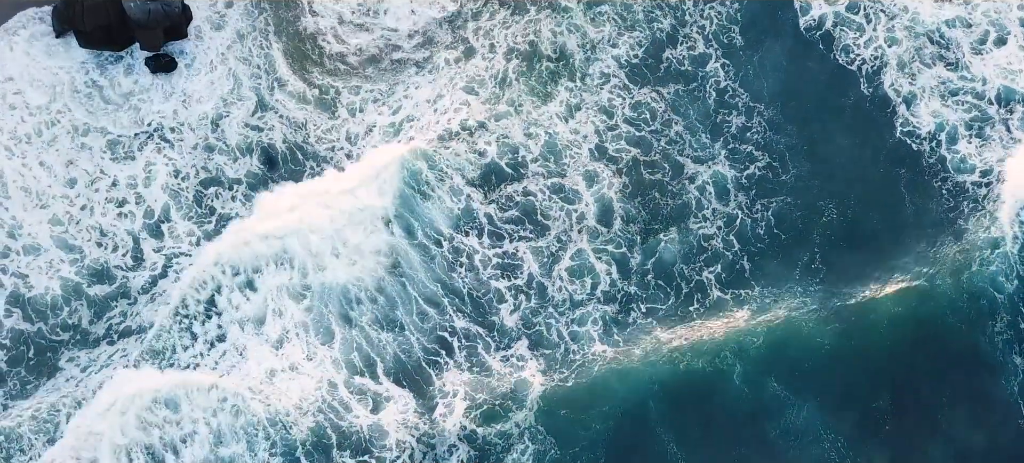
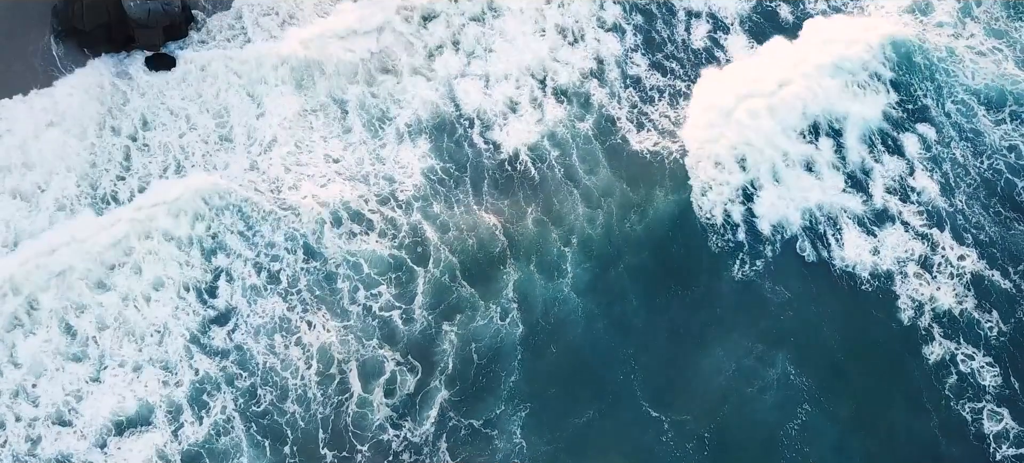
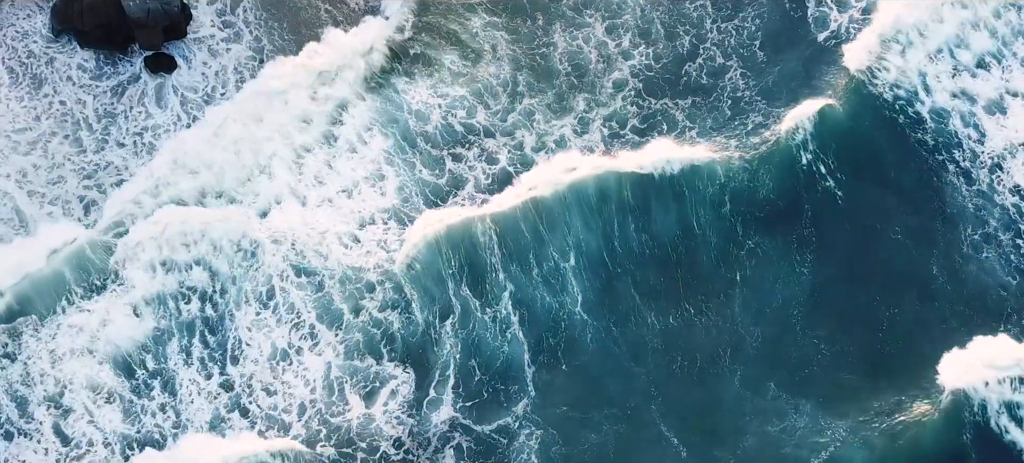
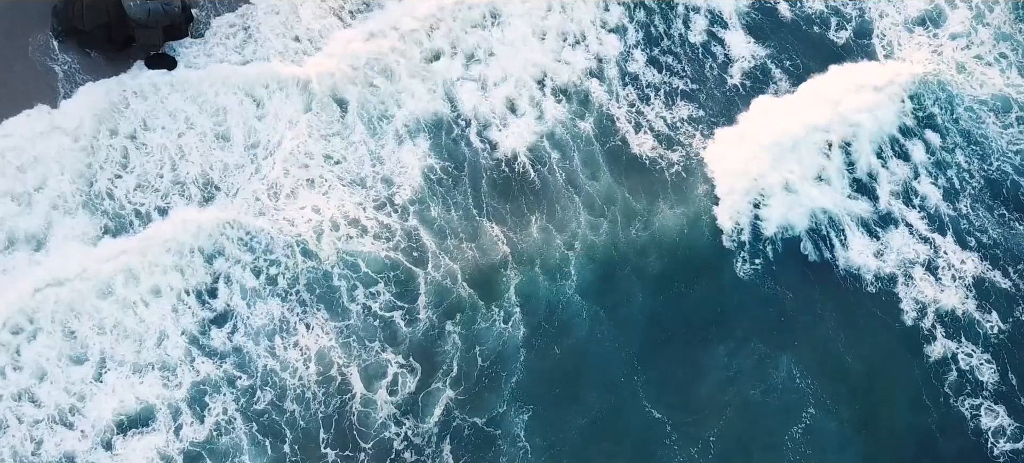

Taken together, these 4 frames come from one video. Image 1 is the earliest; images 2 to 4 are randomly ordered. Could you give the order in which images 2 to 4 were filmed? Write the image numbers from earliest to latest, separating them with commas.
3, 4, 2
